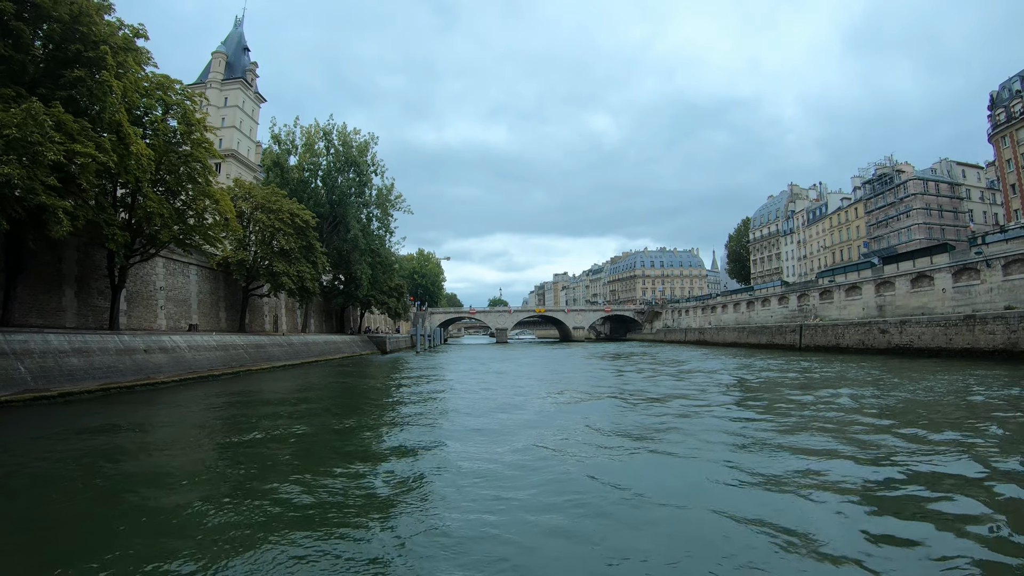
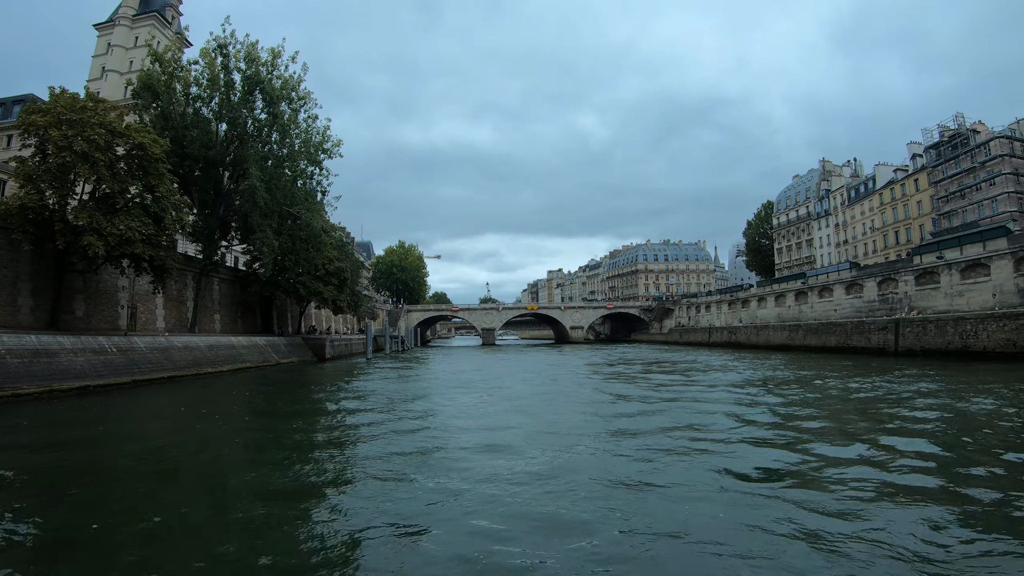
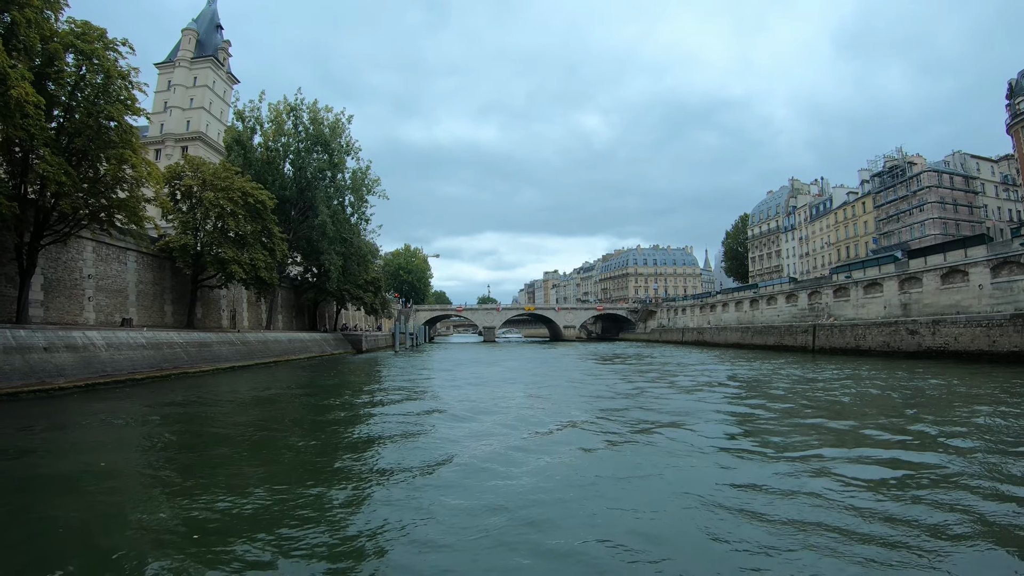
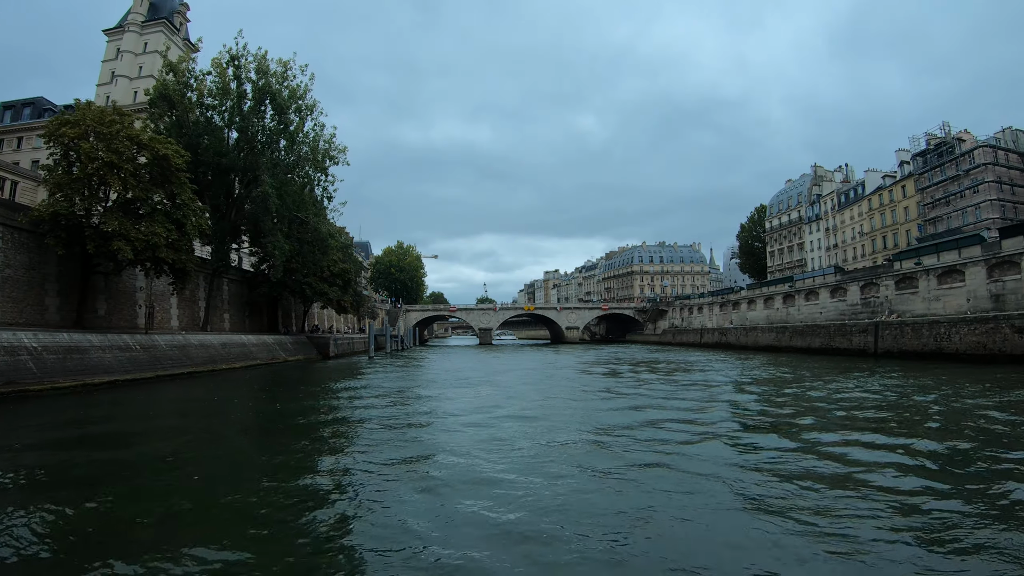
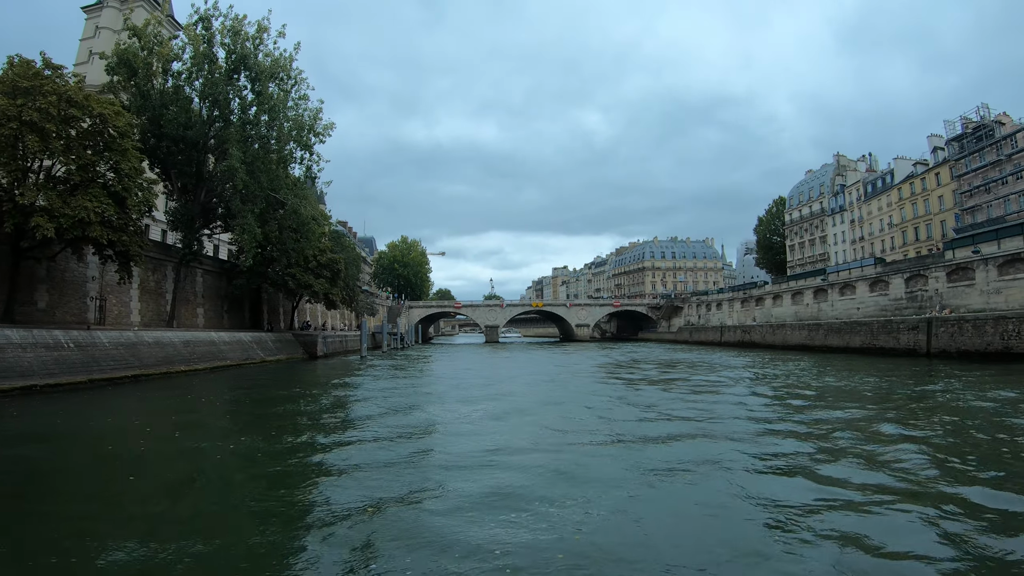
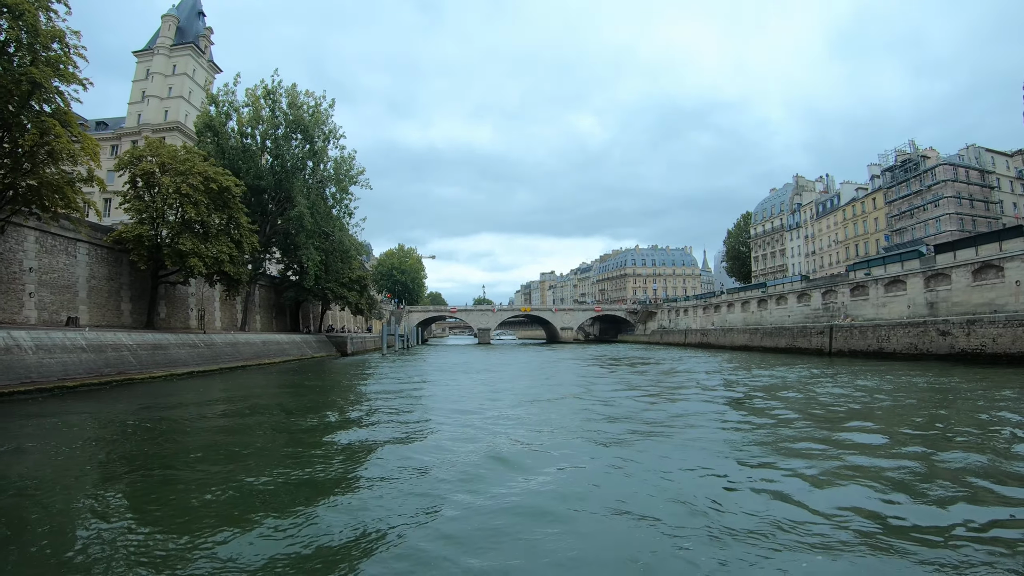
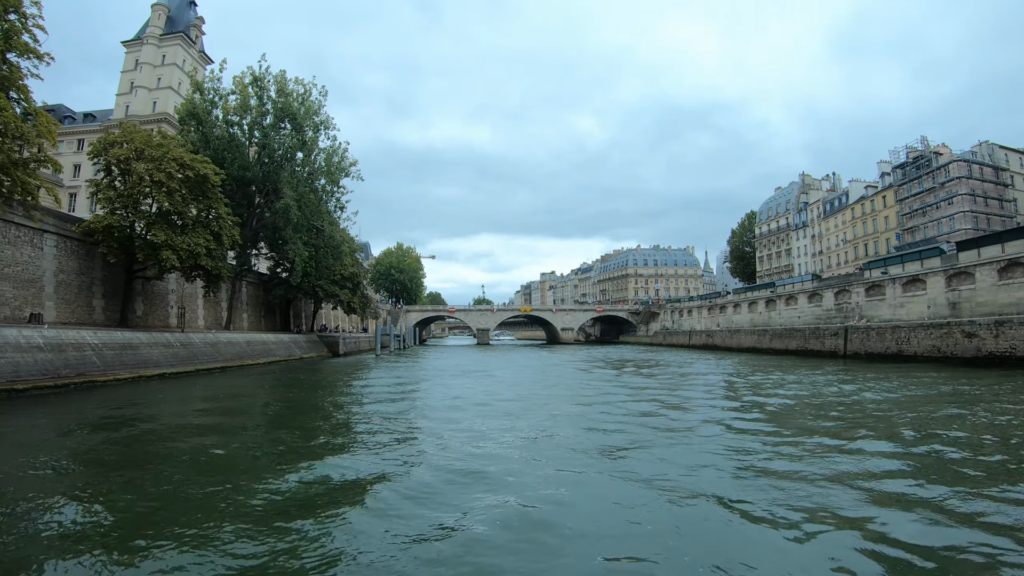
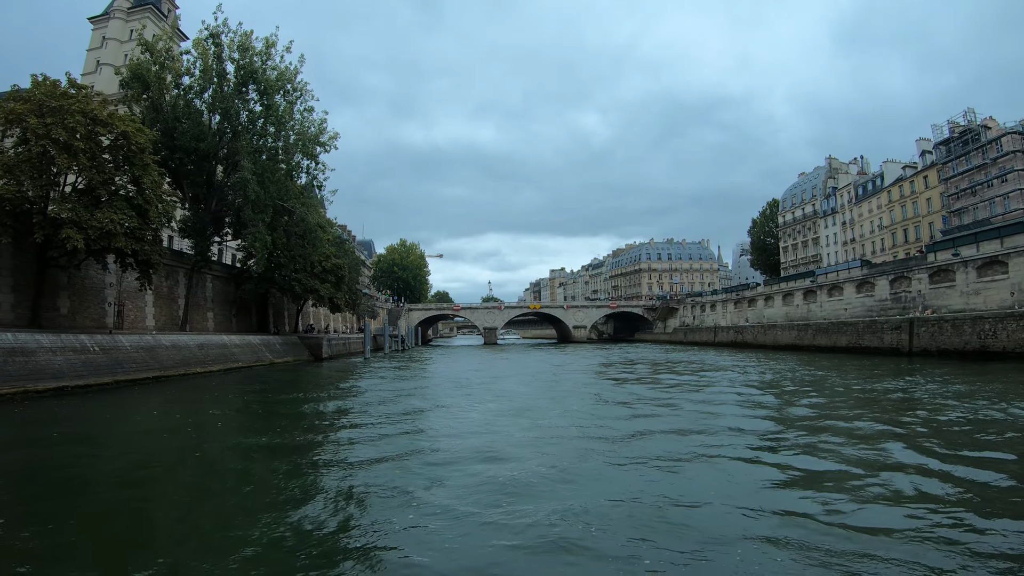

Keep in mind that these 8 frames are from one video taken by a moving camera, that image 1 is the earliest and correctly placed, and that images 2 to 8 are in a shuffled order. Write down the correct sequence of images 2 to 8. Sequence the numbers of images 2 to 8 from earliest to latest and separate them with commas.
3, 6, 7, 4, 2, 8, 5
